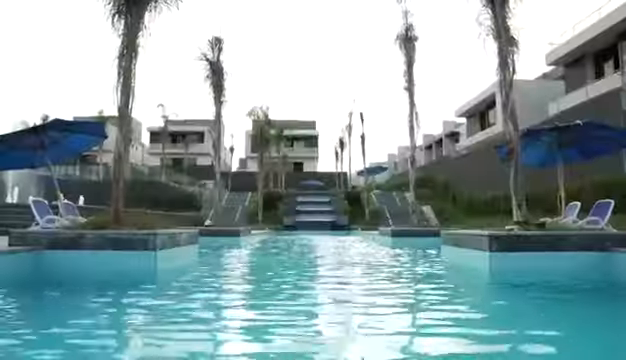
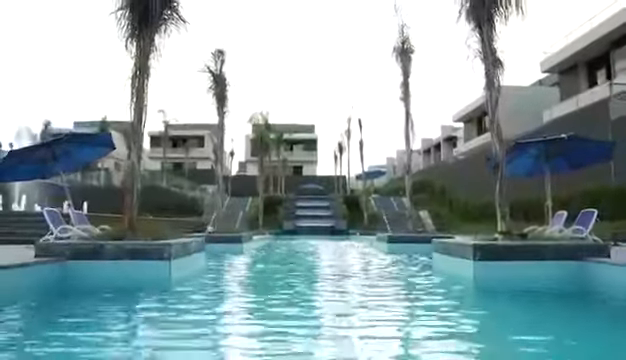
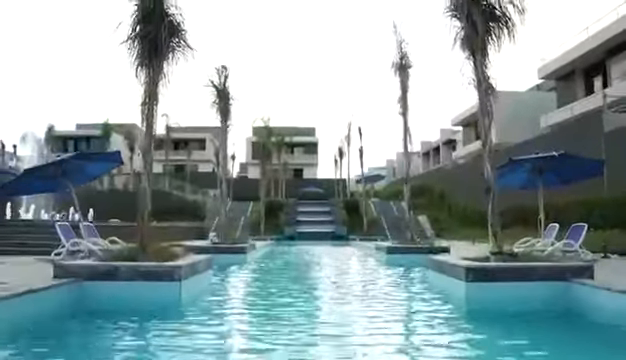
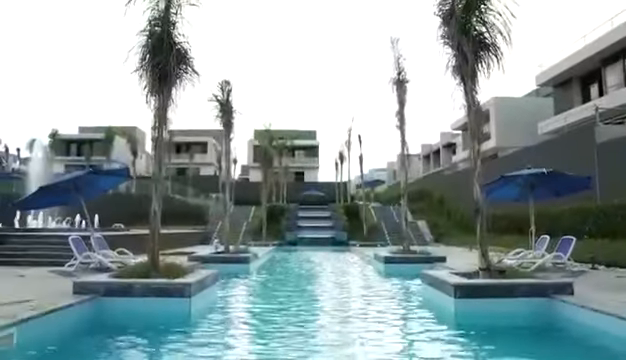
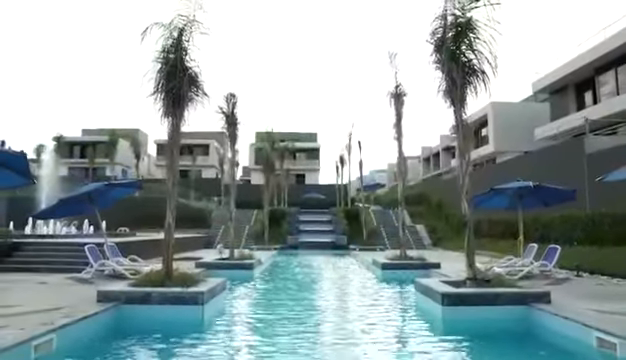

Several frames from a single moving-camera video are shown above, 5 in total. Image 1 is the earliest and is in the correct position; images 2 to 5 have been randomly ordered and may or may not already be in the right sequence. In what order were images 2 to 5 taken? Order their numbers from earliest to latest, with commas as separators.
2, 3, 4, 5
